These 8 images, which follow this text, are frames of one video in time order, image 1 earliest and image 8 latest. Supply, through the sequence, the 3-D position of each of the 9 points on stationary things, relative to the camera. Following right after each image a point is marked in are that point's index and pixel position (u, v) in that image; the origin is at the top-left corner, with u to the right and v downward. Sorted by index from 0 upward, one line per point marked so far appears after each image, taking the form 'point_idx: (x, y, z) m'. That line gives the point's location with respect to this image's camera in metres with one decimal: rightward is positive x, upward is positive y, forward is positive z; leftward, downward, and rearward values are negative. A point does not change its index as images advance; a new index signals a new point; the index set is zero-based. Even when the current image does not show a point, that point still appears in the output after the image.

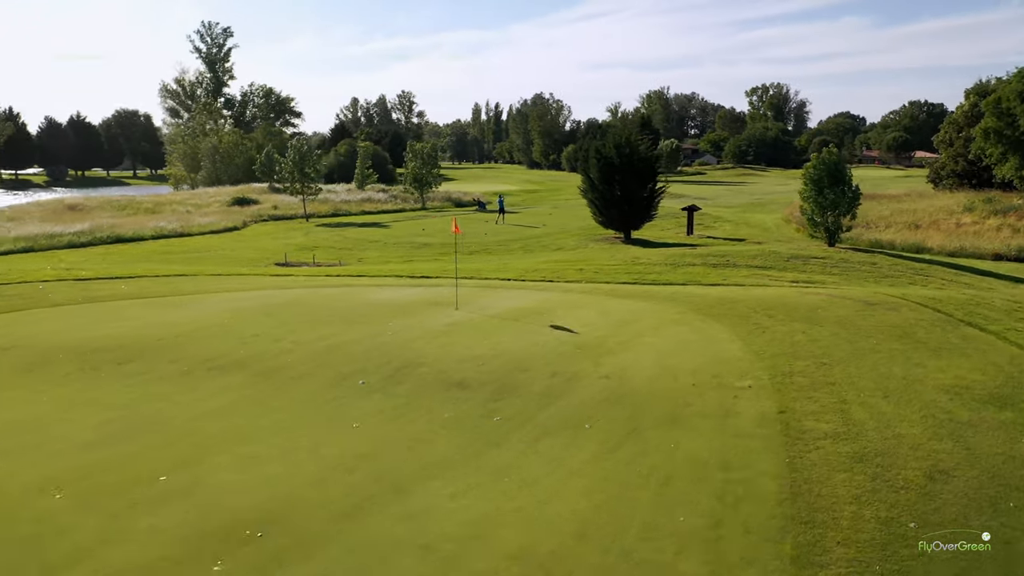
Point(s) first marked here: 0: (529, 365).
0: (+0.2, -1.1, +11.7) m
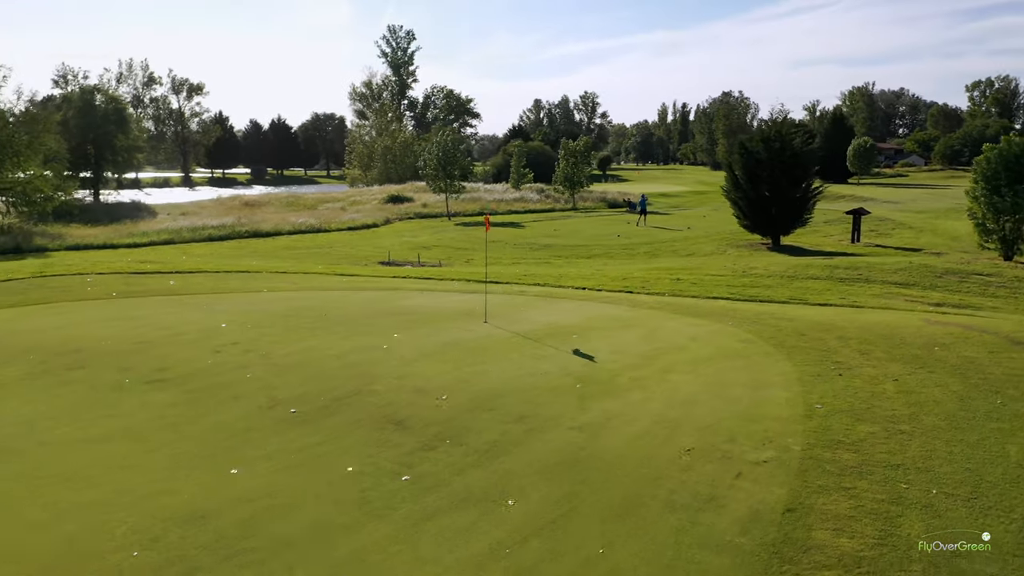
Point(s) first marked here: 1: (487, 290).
0: (-0.2, -1.3, +9.1) m
1: (-0.6, -0.1, +17.2) m
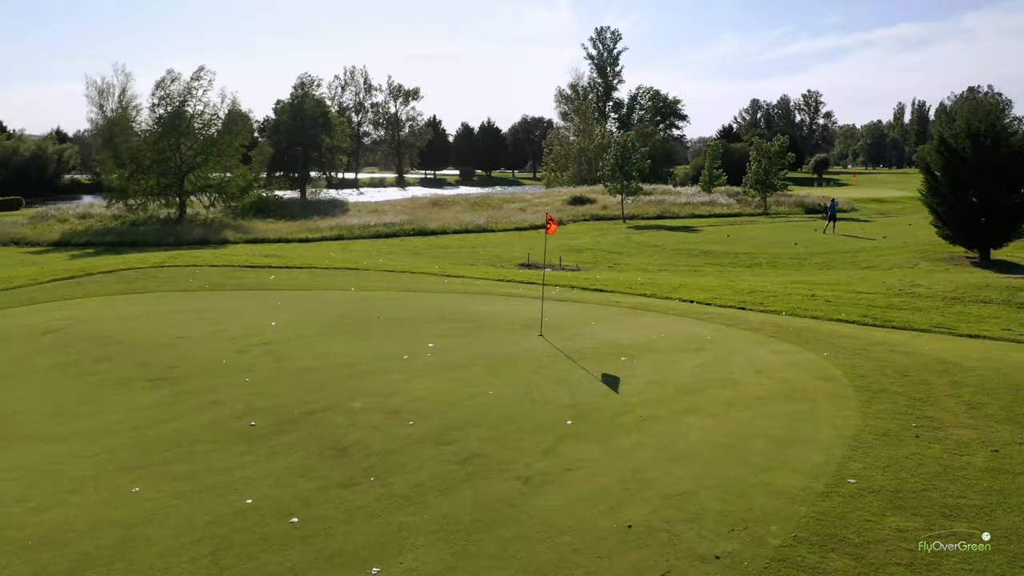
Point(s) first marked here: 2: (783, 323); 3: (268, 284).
0: (-0.5, -1.4, +7.6) m
1: (+1.2, -0.2, +15.6) m
2: (+4.2, -0.6, +12.8) m
3: (-5.0, +0.1, +17.0) m
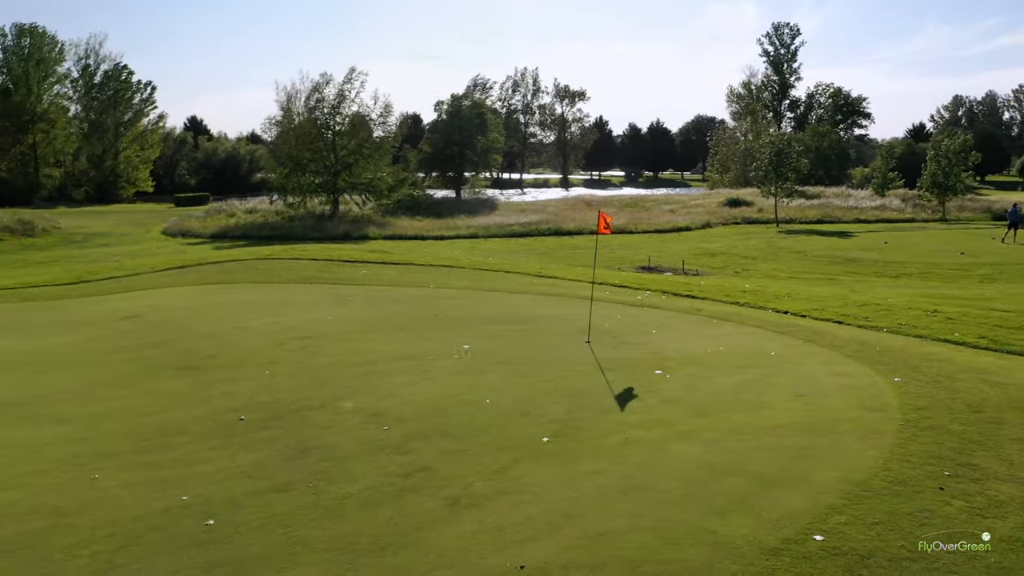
0: (-0.8, -1.4, +7.1) m
1: (+2.5, -0.3, +14.5) m
2: (+4.9, -0.7, +11.2) m
3: (-3.2, +0.2, +17.2) m
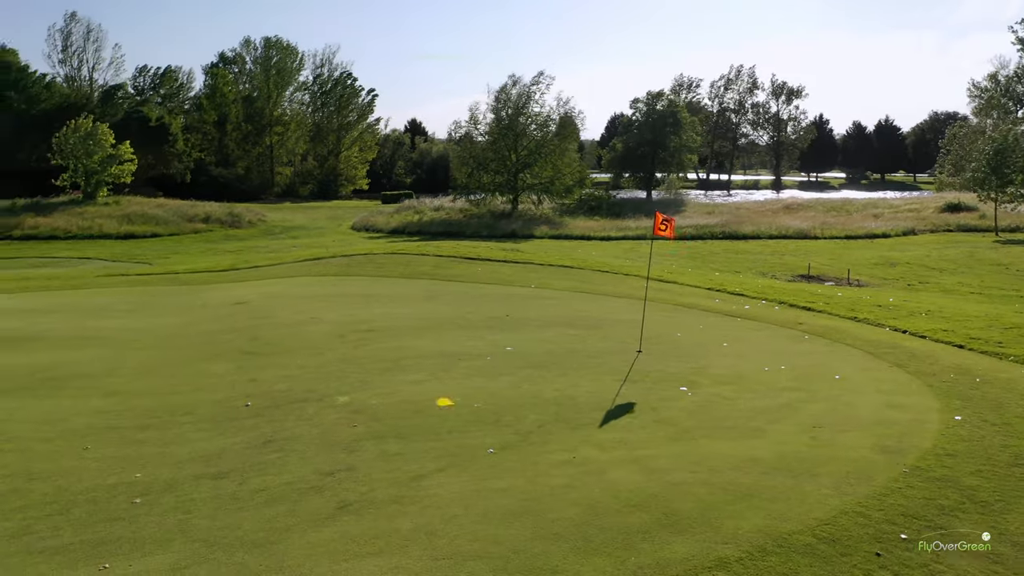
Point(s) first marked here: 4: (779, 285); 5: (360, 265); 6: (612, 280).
0: (-1.2, -1.3, +6.9) m
1: (+3.9, -0.5, +13.3) m
2: (+5.4, -1.0, +9.5) m
3: (-1.0, +0.3, +17.3) m
4: (+6.2, +0.1, +19.1) m
5: (-3.5, +0.5, +18.9) m
6: (+2.1, +0.1, +17.2) m
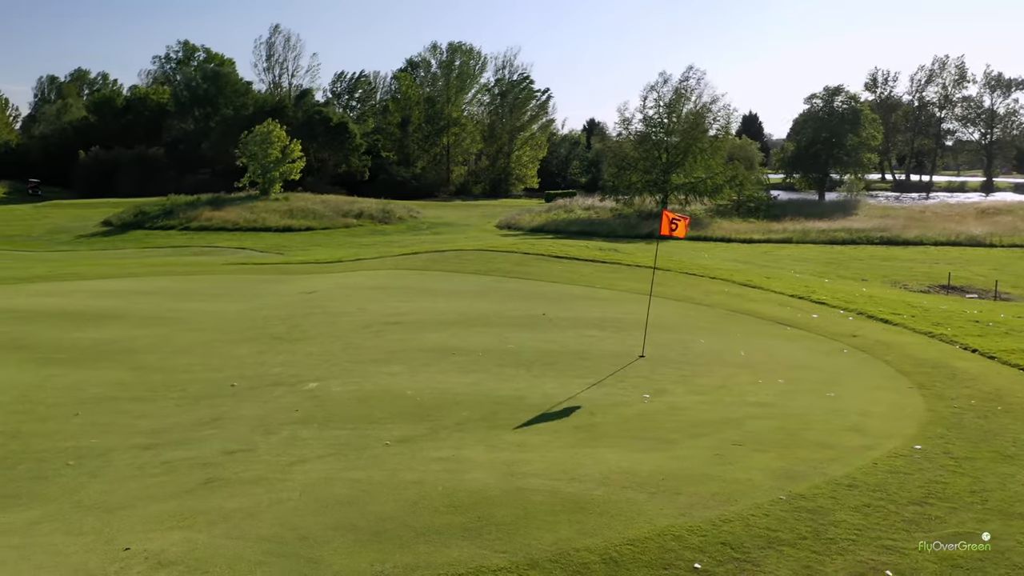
0: (-1.9, -1.2, +7.2) m
1: (+4.4, -0.6, +12.3) m
2: (+5.0, -1.1, +8.3) m
3: (+0.6, +0.3, +17.3) m
4: (+8.0, -0.2, +17.4) m
5: (-1.5, +0.7, +19.4) m
6: (+3.6, +0.1, +16.6) m
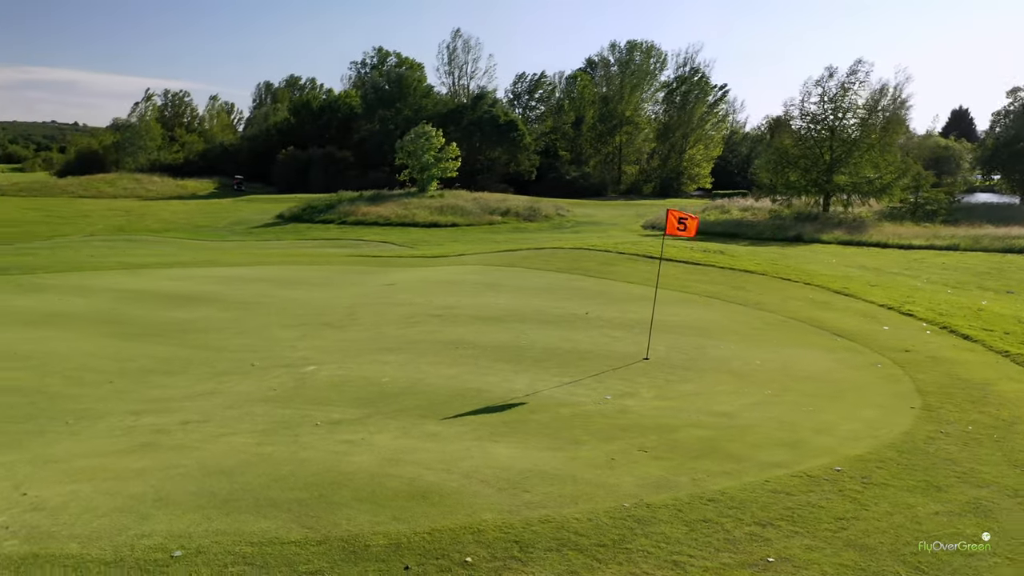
0: (-2.5, -1.1, +7.9) m
1: (+4.9, -0.7, +11.4) m
2: (+4.5, -1.2, +7.3) m
3: (+2.3, +0.3, +17.1) m
4: (+9.5, -0.4, +15.6) m
5: (+0.7, +0.7, +19.6) m
6: (+5.0, 0.0, +15.7) m
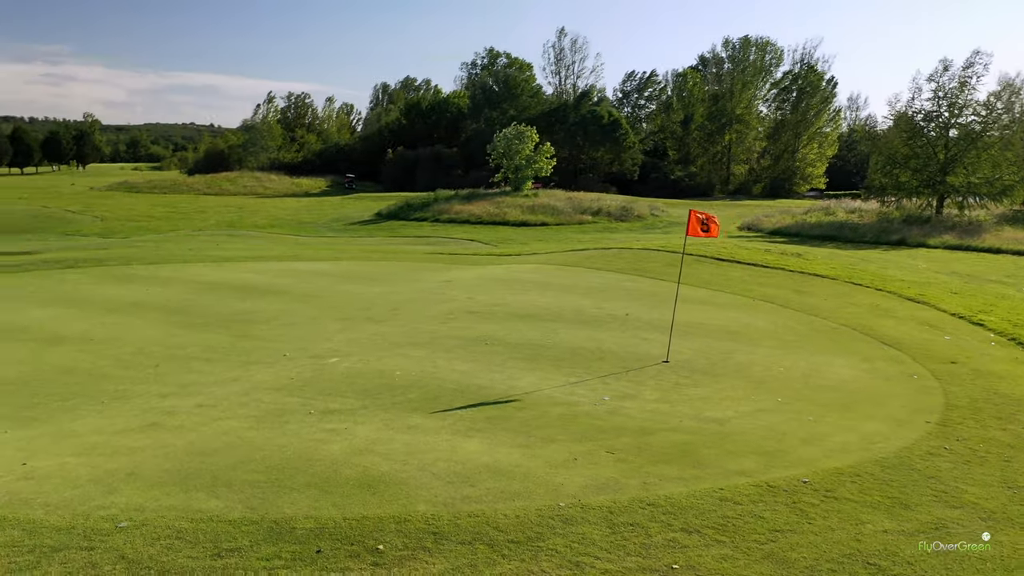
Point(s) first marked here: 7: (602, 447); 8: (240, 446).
0: (-2.5, -1.1, +8.3) m
1: (+5.3, -0.8, +10.8) m
2: (+4.4, -1.3, +6.8) m
3: (+3.5, +0.2, +16.8) m
4: (+10.4, -0.6, +14.3) m
5: (+2.3, +0.7, +19.5) m
6: (+6.0, -0.1, +15.0) m
7: (+0.8, -1.3, +6.4) m
8: (-2.1, -1.2, +6.5) m
